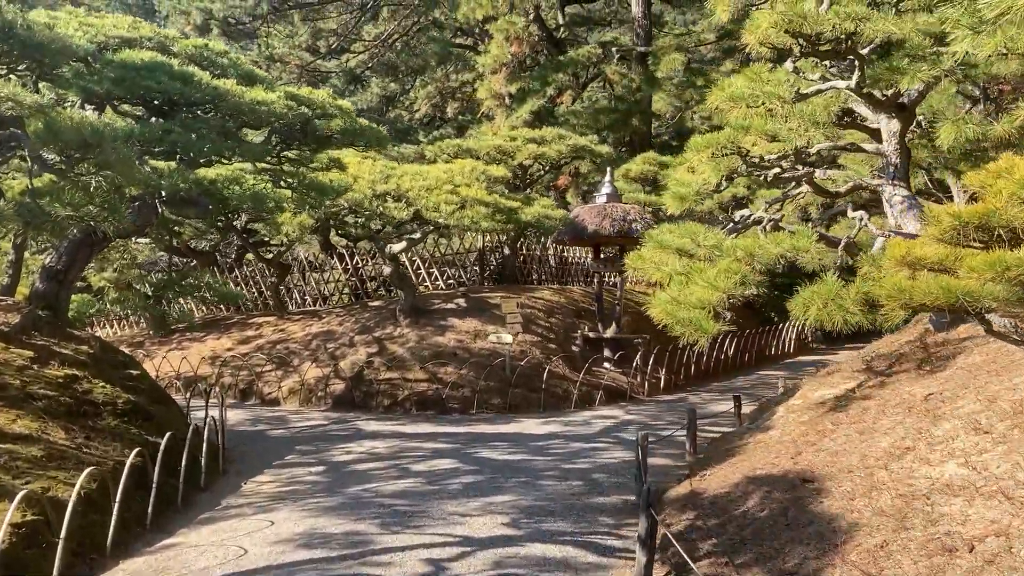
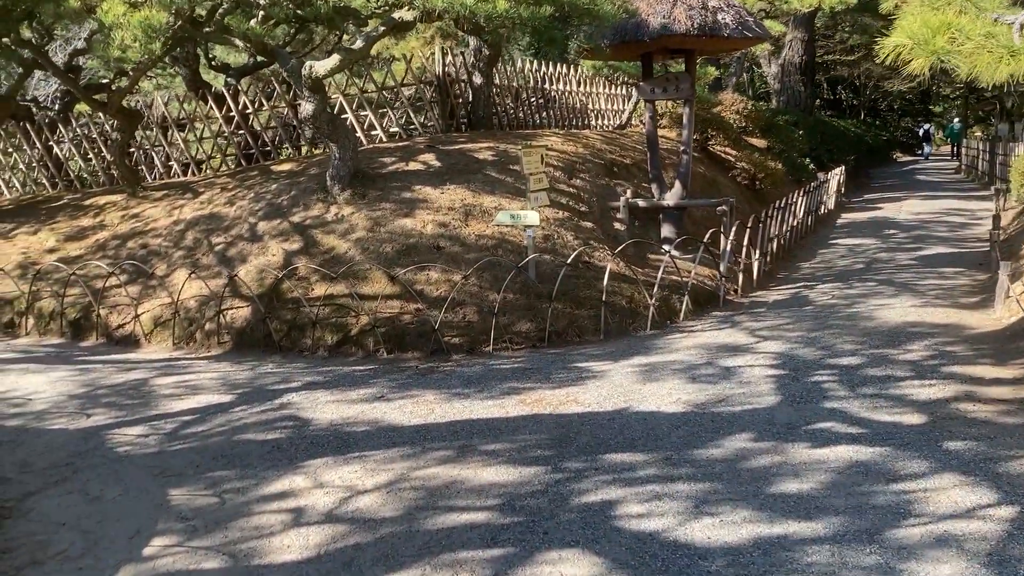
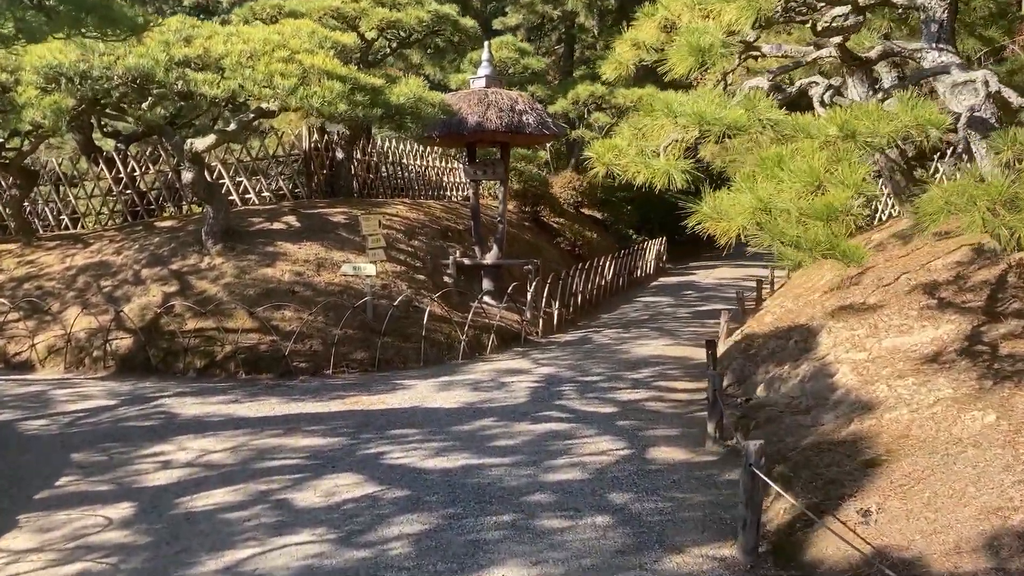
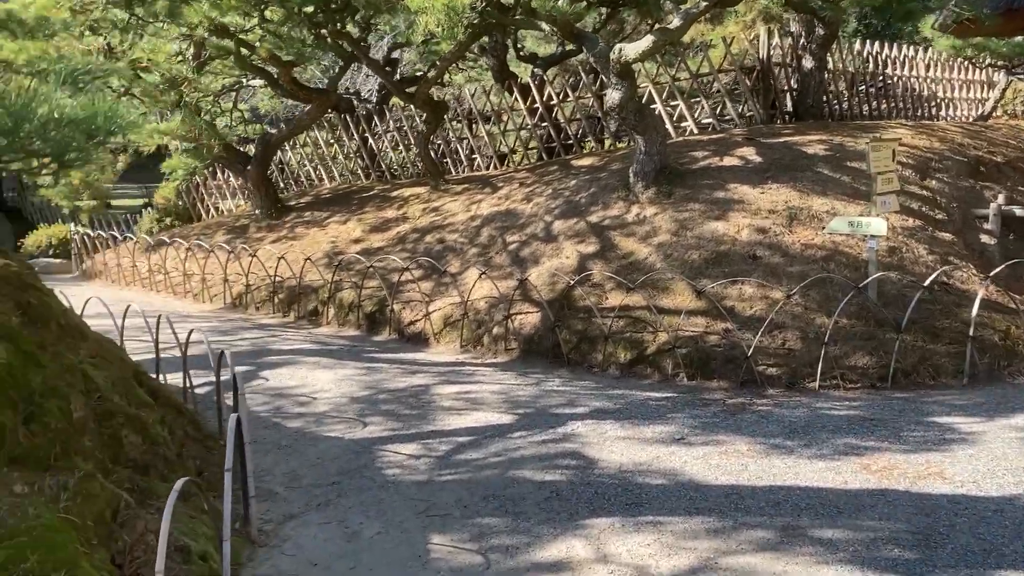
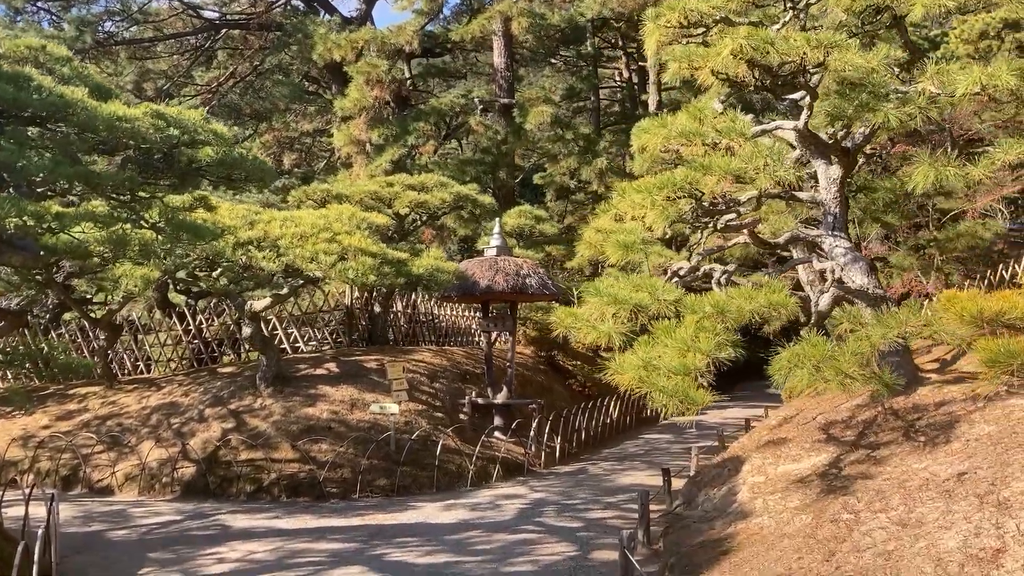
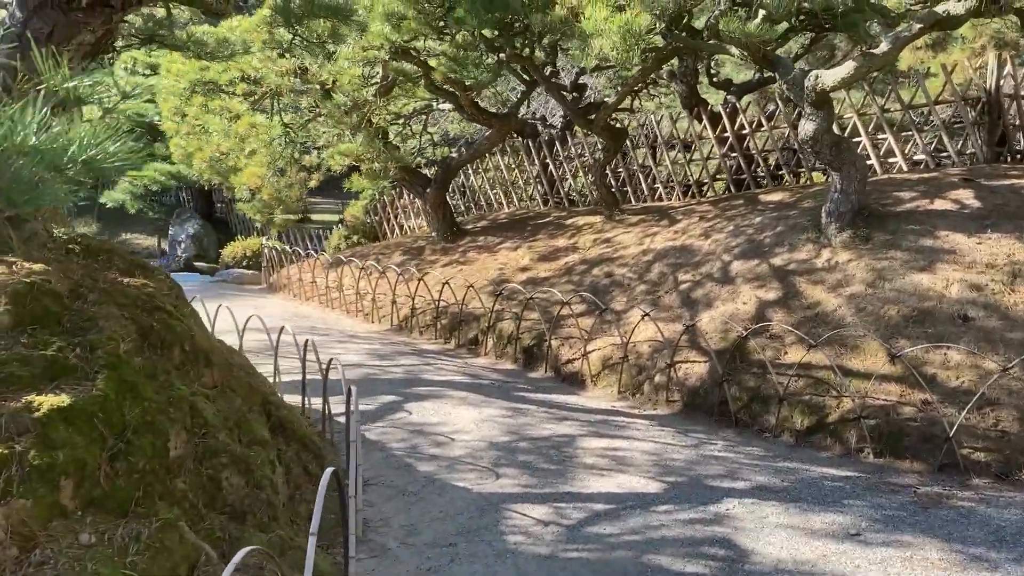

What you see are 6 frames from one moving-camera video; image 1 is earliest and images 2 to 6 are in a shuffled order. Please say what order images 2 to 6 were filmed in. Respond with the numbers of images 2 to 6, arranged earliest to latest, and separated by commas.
5, 3, 2, 4, 6
